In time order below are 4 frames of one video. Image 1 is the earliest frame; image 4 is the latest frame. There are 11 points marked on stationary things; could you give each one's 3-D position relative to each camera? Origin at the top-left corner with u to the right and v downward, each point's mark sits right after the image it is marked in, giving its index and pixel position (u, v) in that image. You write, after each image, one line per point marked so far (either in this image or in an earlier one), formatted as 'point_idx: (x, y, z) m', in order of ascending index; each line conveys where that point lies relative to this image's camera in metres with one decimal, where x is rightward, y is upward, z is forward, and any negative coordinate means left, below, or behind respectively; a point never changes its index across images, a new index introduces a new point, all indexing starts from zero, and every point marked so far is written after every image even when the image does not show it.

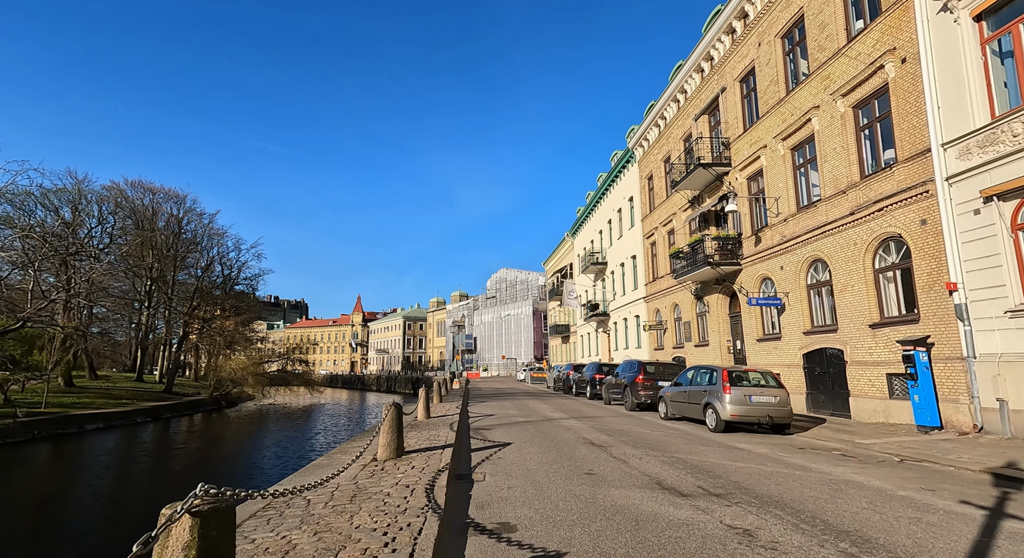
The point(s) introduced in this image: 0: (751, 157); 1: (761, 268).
0: (+7.9, +4.1, +17.8) m
1: (+8.1, +0.4, +17.4) m
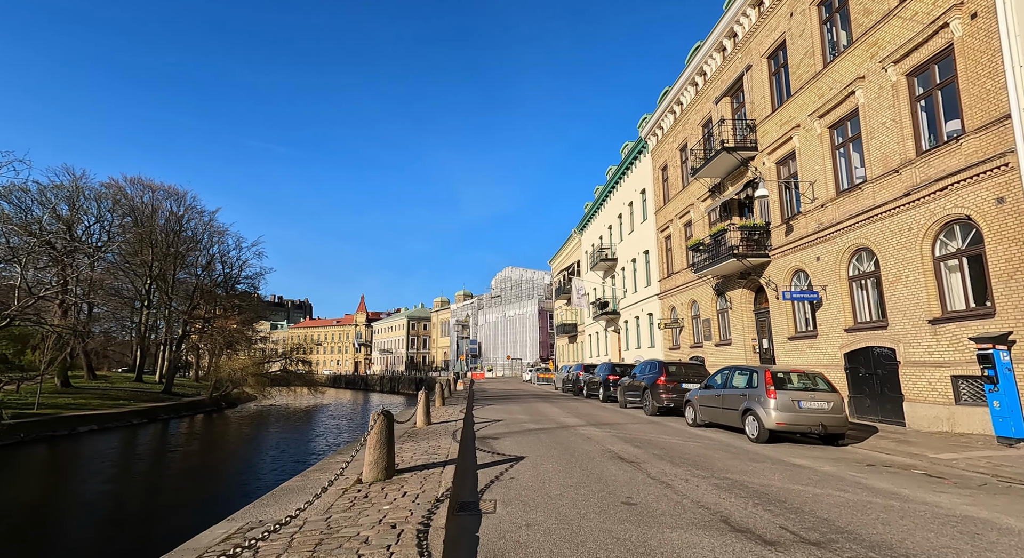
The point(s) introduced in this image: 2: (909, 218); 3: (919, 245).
0: (+8.2, +4.3, +16.3) m
1: (+8.3, +0.6, +15.9) m
2: (+8.5, +1.3, +11.5) m
3: (+8.6, +0.7, +11.3) m
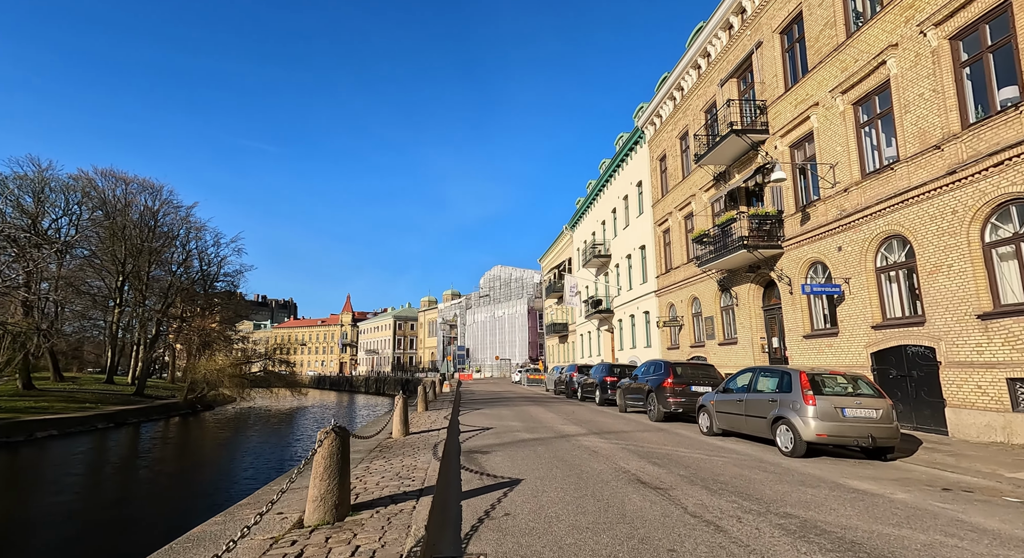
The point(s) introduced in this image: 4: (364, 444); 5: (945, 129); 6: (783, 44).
0: (+7.9, +4.5, +15.0) m
1: (+8.1, +0.8, +14.6) m
2: (+8.4, +1.5, +10.2) m
3: (+8.4, +0.9, +10.0) m
4: (-2.5, -2.8, +9.1) m
5: (+8.4, +2.9, +10.5) m
6: (+8.0, +7.0, +15.9) m
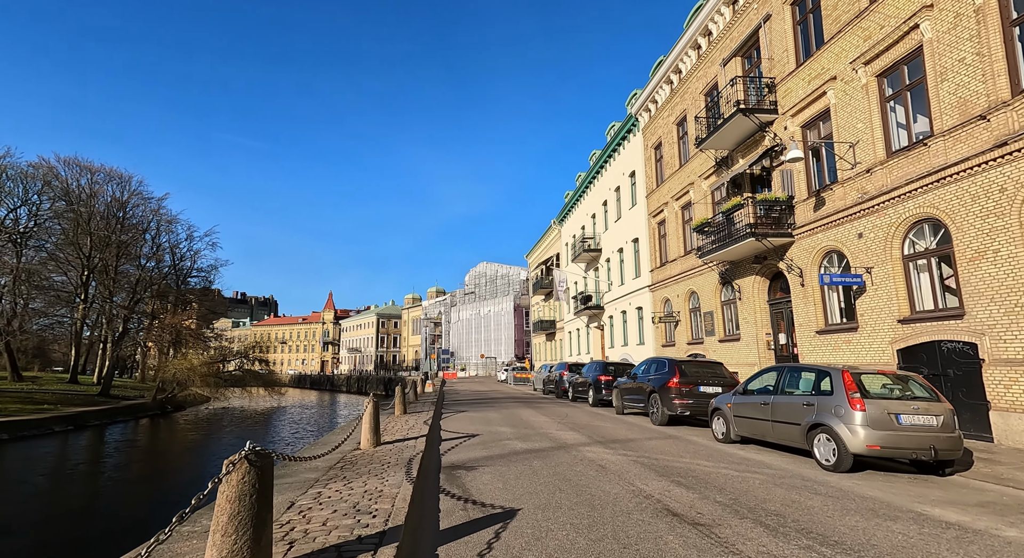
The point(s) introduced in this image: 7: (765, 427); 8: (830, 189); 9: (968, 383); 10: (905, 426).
0: (+7.7, +4.7, +13.8) m
1: (+7.8, +1.0, +13.4) m
2: (+8.2, +1.7, +9.0) m
3: (+8.3, +1.1, +8.8) m
4: (-2.7, -2.6, +7.7) m
5: (+8.3, +3.1, +9.3) m
6: (+7.7, +7.2, +14.7) m
7: (+4.0, -2.3, +8.4) m
8: (+7.8, +2.2, +13.2) m
9: (+8.2, -1.9, +9.6) m
10: (+4.9, -1.8, +6.7) m
